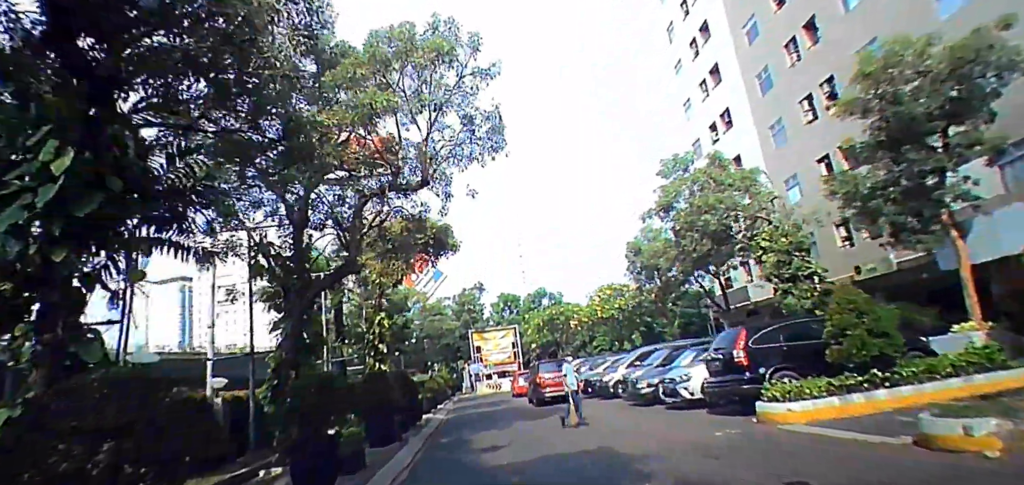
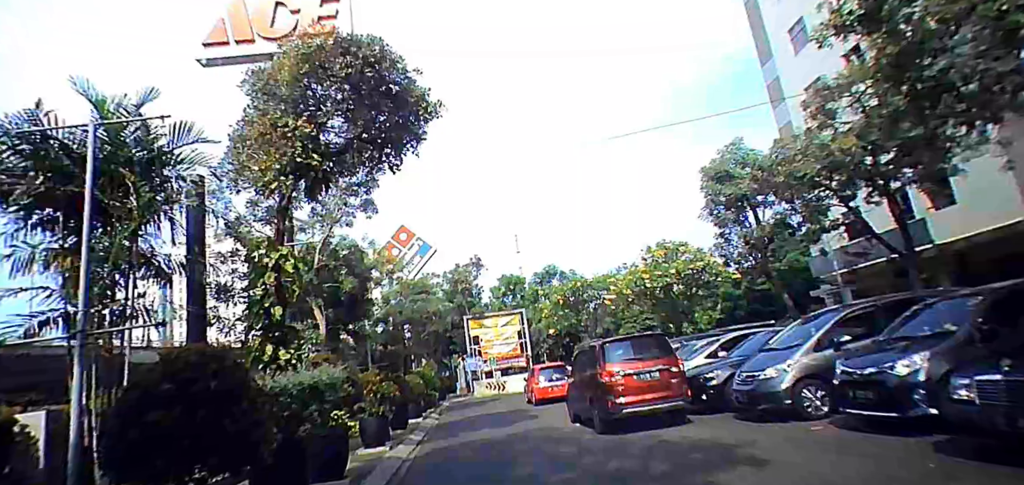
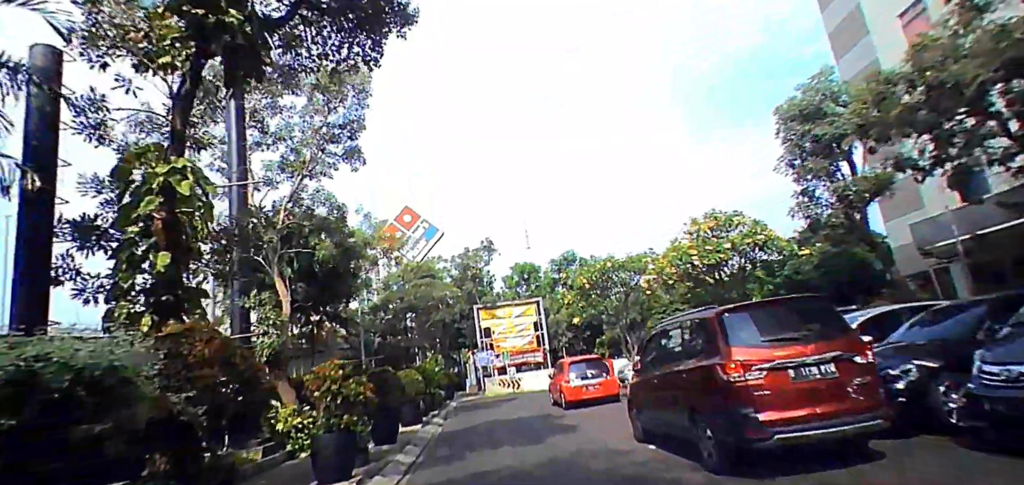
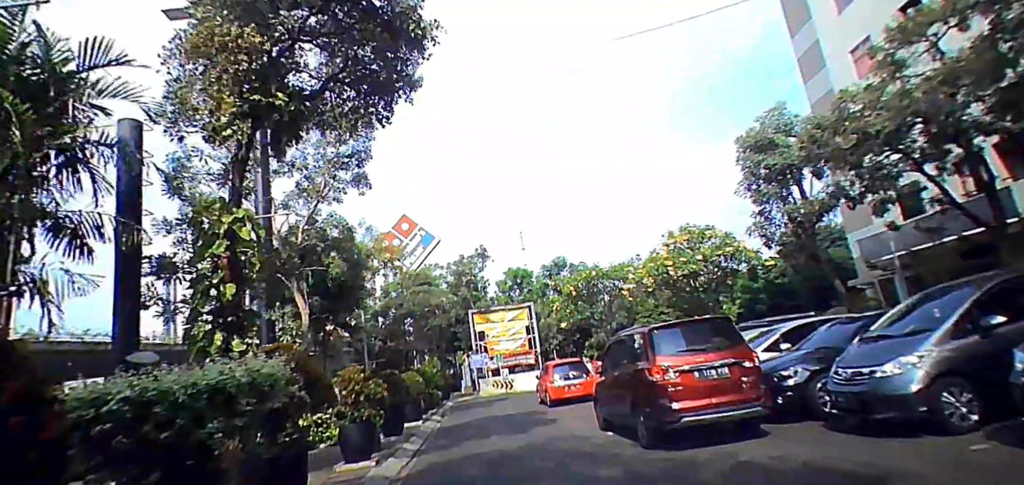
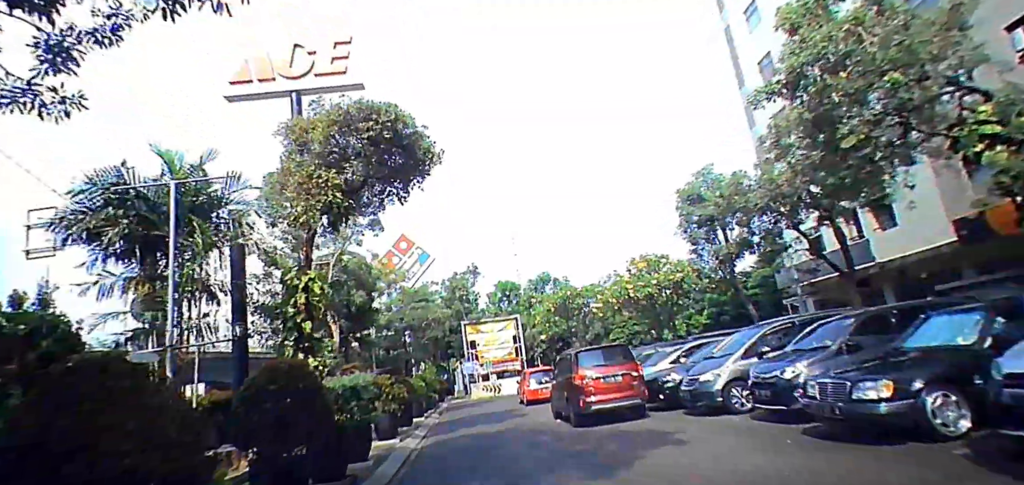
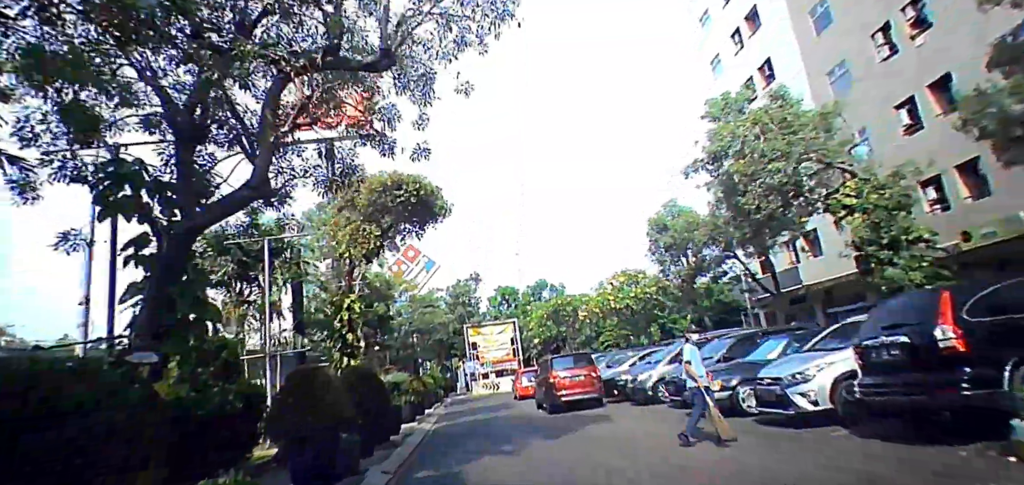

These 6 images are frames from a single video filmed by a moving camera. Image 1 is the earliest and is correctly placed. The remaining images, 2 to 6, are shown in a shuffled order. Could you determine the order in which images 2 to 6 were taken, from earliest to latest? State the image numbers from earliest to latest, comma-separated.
6, 5, 2, 4, 3
